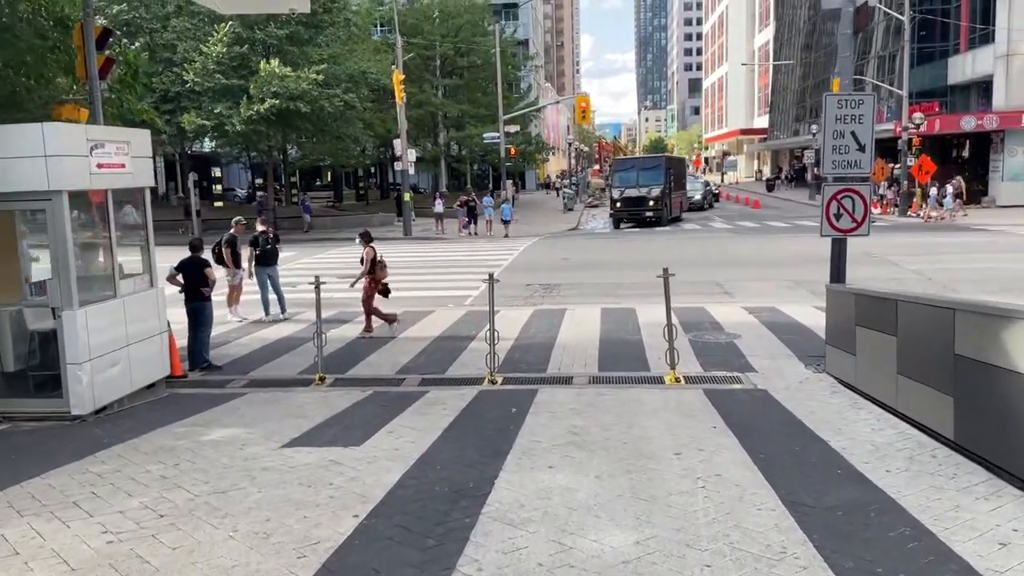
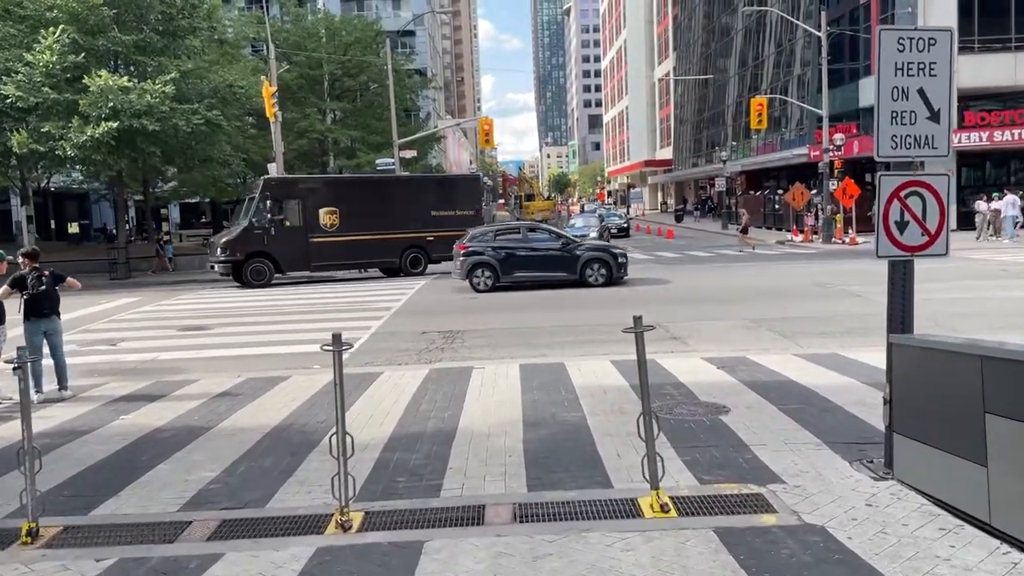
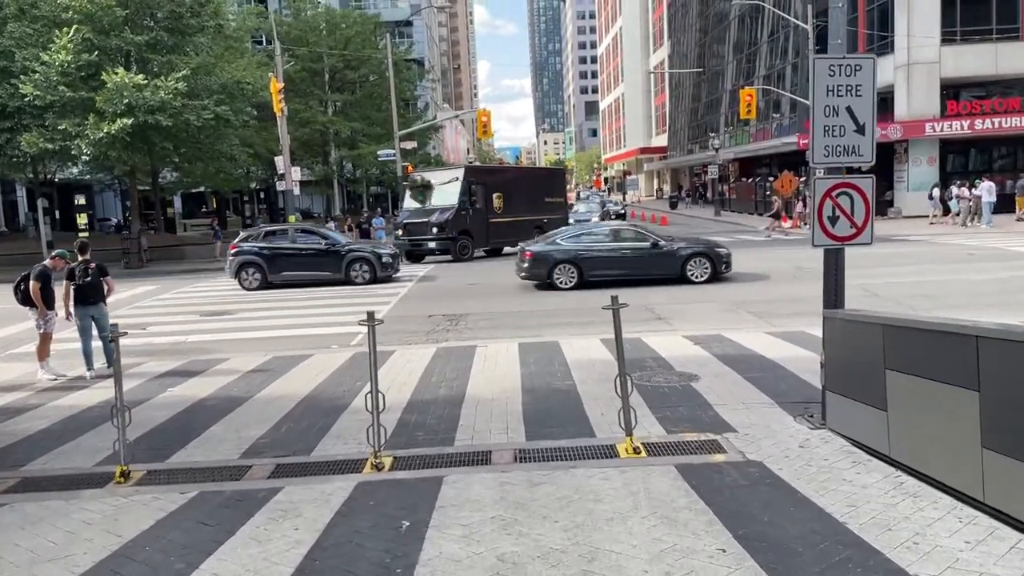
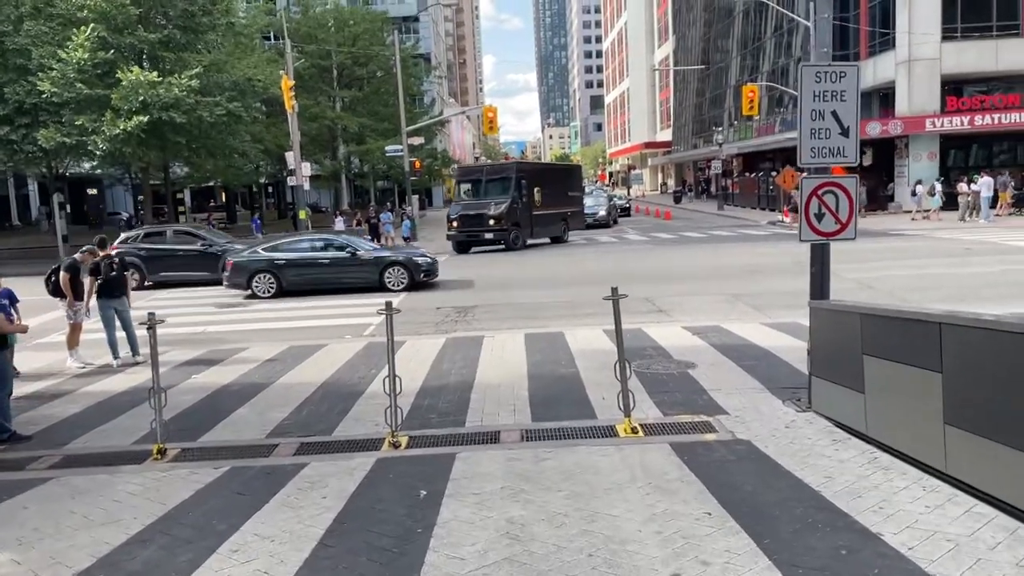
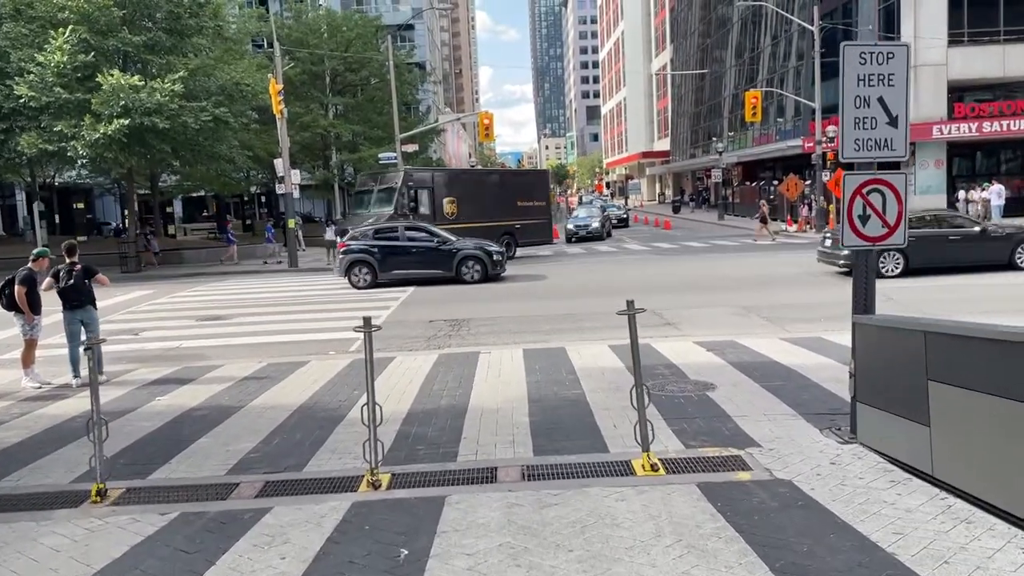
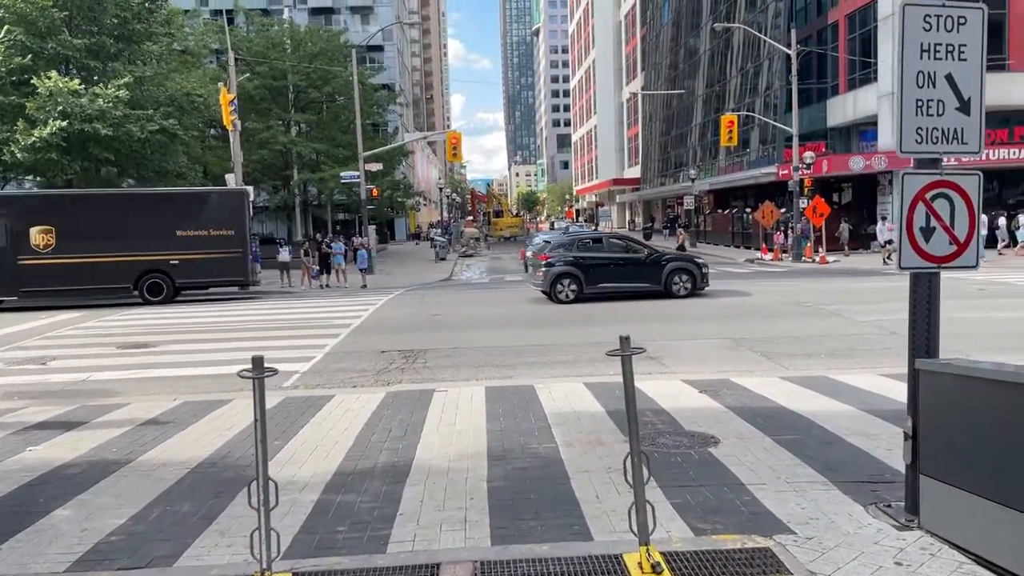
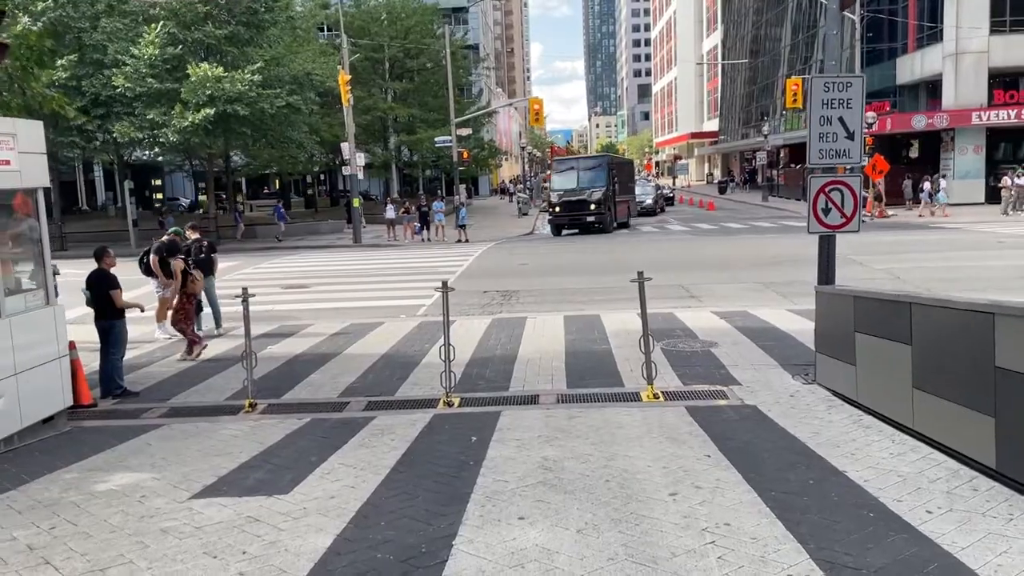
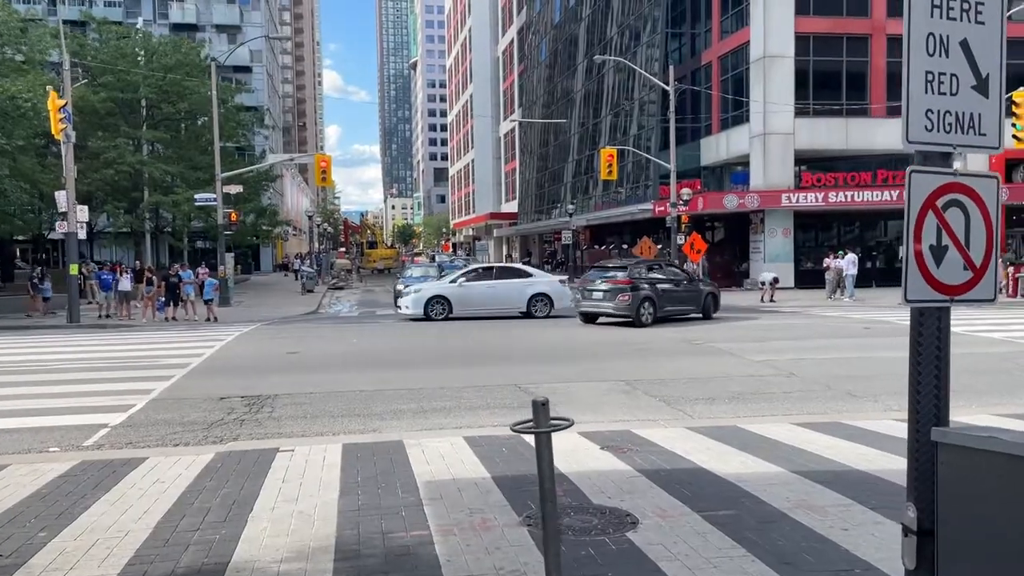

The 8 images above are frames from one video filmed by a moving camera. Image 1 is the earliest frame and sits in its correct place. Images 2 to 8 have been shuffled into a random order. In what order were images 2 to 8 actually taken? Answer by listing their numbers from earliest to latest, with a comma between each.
7, 4, 3, 5, 2, 6, 8
